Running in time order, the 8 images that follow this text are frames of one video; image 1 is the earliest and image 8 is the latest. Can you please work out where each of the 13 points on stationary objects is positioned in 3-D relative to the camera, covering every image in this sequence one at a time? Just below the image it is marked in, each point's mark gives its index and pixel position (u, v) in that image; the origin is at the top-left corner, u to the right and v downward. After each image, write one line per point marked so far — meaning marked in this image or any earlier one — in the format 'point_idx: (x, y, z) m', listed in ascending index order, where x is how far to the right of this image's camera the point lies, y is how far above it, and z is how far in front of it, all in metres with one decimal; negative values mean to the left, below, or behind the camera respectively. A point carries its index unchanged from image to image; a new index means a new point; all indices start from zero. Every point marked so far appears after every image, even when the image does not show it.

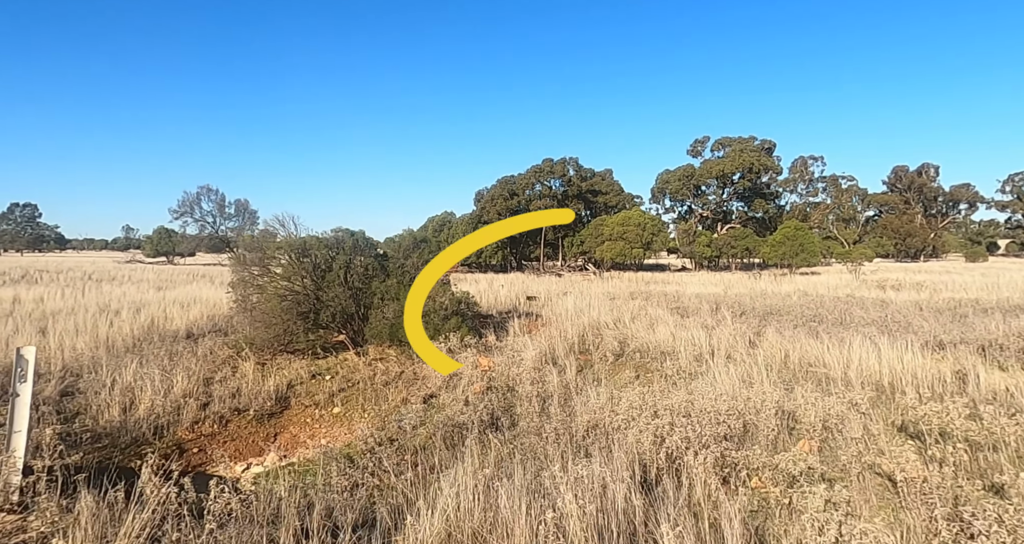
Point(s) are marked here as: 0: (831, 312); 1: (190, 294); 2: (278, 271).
0: (+5.5, -0.7, +10.5) m
1: (-10.3, -0.7, +19.4) m
2: (-3.3, 0.0, +8.9) m
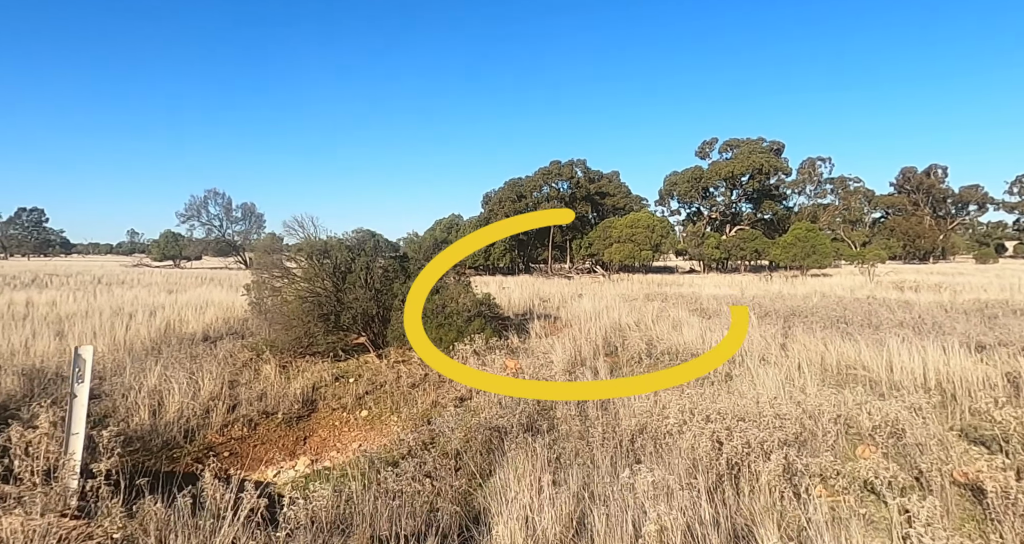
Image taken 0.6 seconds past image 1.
0: (+5.9, -0.7, +10.4) m
1: (-9.9, -0.8, +19.4) m
2: (-3.0, 0.0, +8.8) m
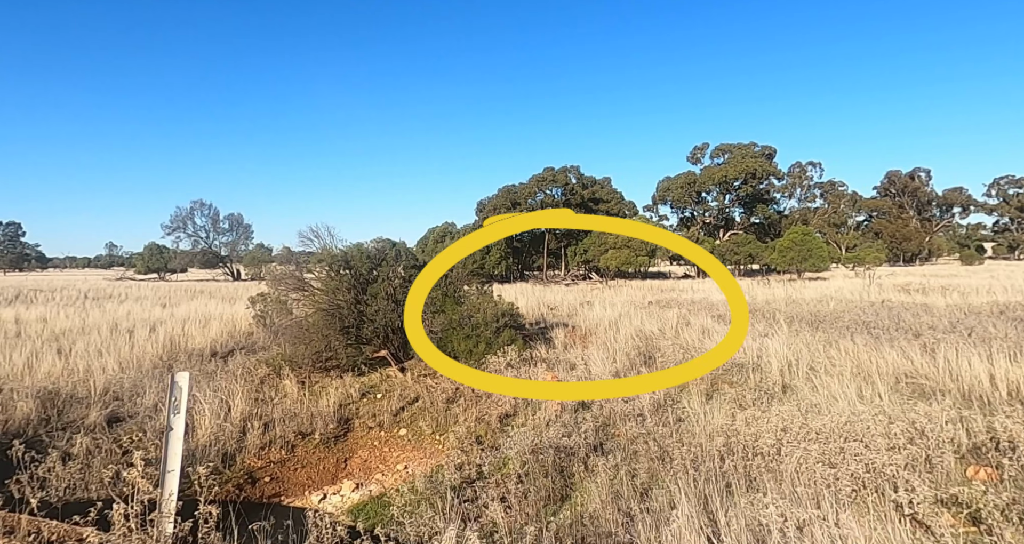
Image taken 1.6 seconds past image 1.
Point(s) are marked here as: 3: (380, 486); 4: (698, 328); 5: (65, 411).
0: (+6.2, -0.8, +10.2) m
1: (-9.7, -1.2, +18.9) m
2: (-2.6, -0.2, +8.5) m
3: (-1.1, -1.7, +4.8) m
4: (+2.9, -0.9, +9.6) m
5: (-4.3, -1.3, +5.9) m
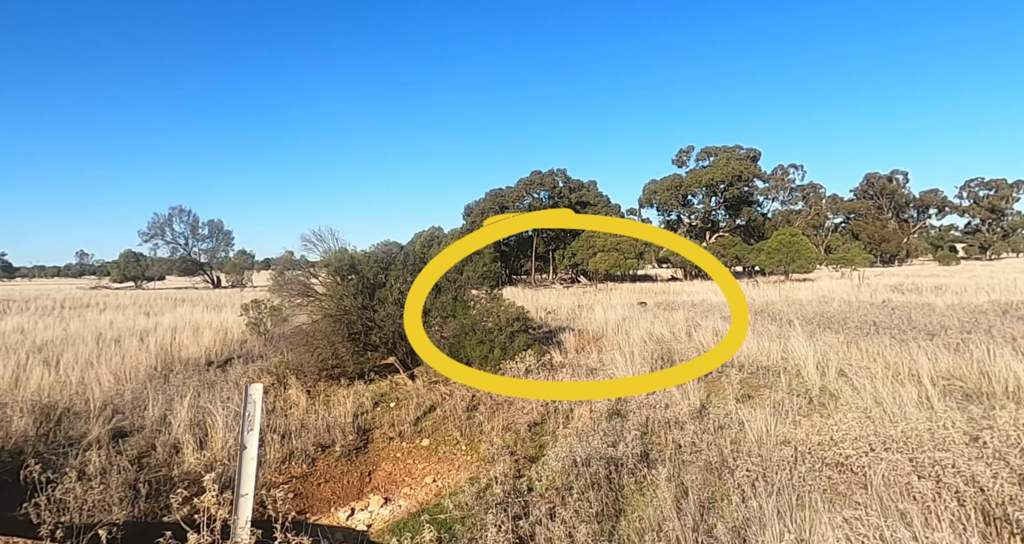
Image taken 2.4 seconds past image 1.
0: (+6.3, -0.7, +10.2) m
1: (-9.8, -1.4, +18.4) m
2: (-2.5, -0.2, +8.2) m
3: (-0.8, -1.7, +4.6) m
4: (+3.1, -0.9, +9.4) m
5: (-4.0, -1.4, +5.6) m
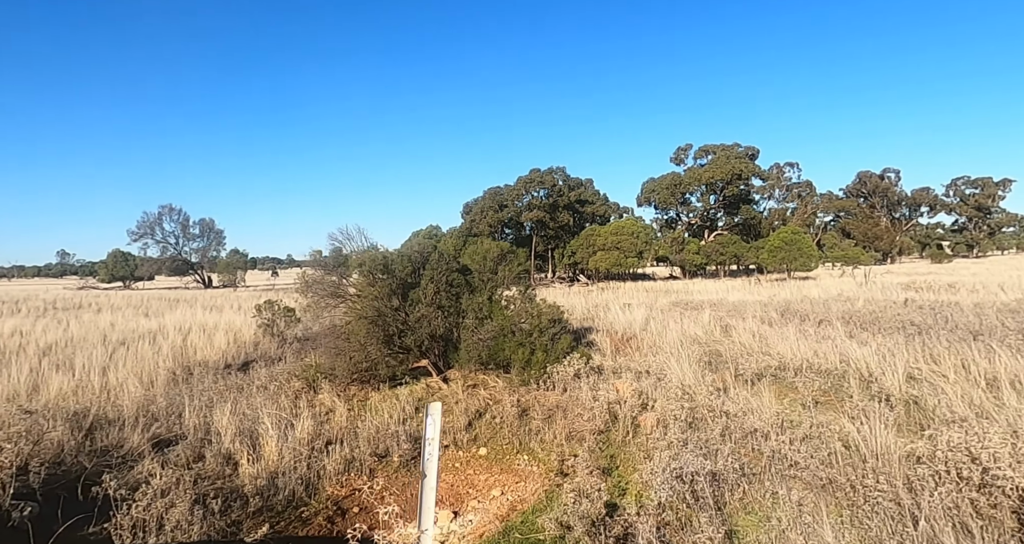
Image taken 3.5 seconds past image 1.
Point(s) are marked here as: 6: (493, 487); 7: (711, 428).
0: (+6.8, -0.7, +10.1) m
1: (-9.5, -1.4, +18.0) m
2: (-2.0, -0.2, +7.9) m
3: (-0.2, -1.7, +4.3) m
4: (+3.5, -0.9, +9.2) m
5: (-3.5, -1.4, +5.3) m
6: (-0.1, -1.7, +4.7) m
7: (+1.4, -1.1, +4.4) m
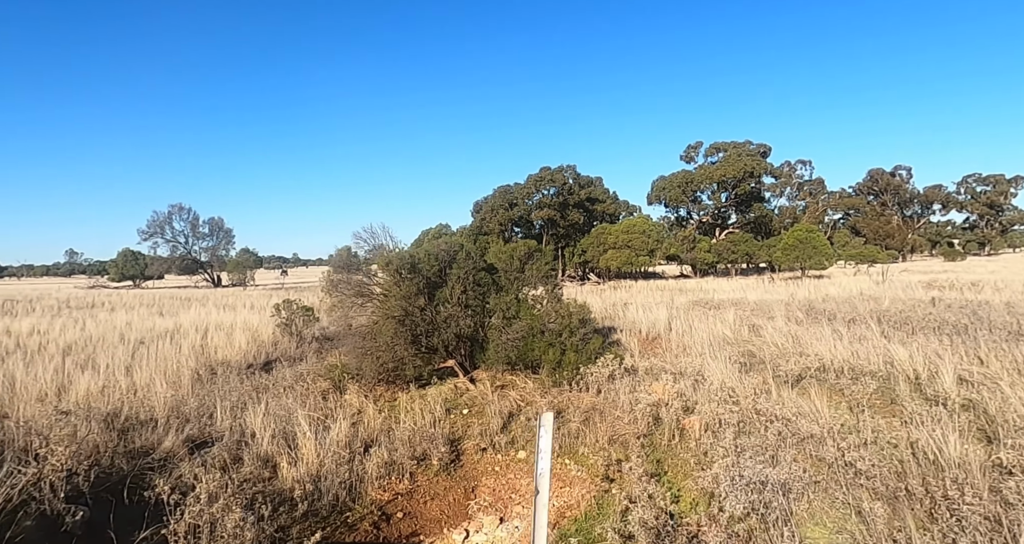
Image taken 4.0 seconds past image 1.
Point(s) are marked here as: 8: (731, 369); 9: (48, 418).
0: (+7.2, -0.7, +9.9) m
1: (-9.0, -1.4, +18.0) m
2: (-1.6, -0.2, +7.8) m
3: (+0.1, -1.7, +4.2) m
4: (+3.9, -0.9, +9.1) m
5: (-3.2, -1.4, +5.2) m
6: (+0.2, -1.7, +4.6) m
7: (+1.8, -1.1, +4.3) m
8: (+2.3, -1.1, +6.5) m
9: (-3.8, -1.2, +5.0) m
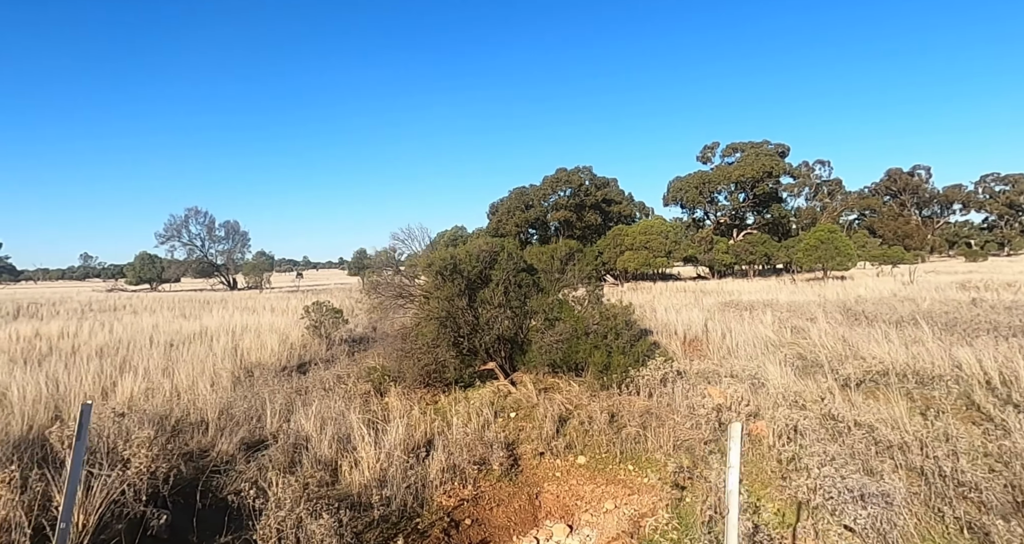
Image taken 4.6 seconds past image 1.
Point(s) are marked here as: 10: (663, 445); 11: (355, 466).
0: (+7.7, -0.7, +9.6) m
1: (-8.3, -1.5, +18.0) m
2: (-1.1, -0.3, +7.7) m
3: (+0.6, -1.7, +4.1) m
4: (+4.5, -0.9, +8.9) m
5: (-2.7, -1.4, +5.1) m
6: (+0.7, -1.7, +4.5) m
7: (+2.3, -1.1, +4.1) m
8: (+2.8, -1.1, +6.3) m
9: (-3.3, -1.2, +4.9) m
10: (+1.2, -1.4, +5.0) m
11: (-1.2, -1.5, +4.6) m
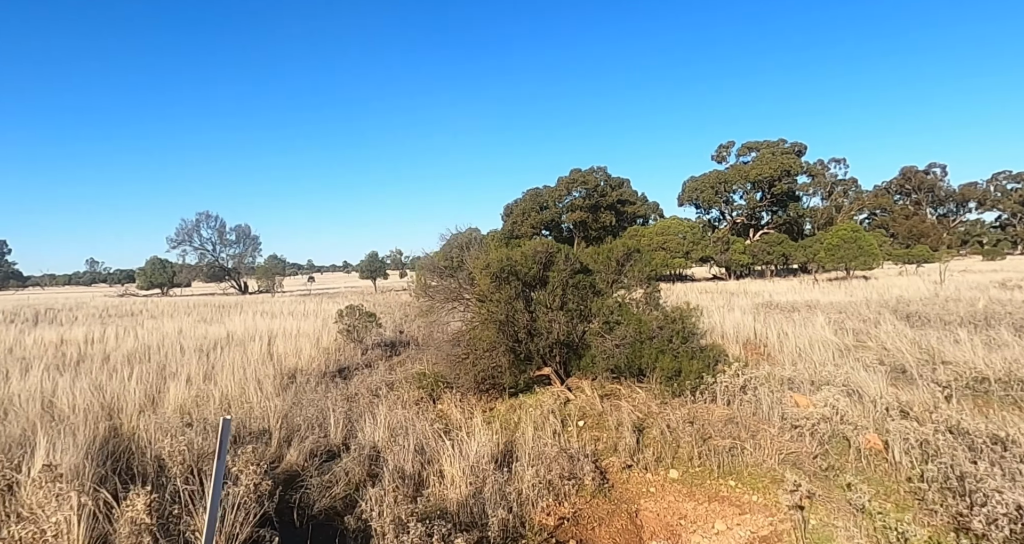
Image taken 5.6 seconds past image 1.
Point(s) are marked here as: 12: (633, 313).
0: (+8.5, -0.7, +9.2) m
1: (-7.5, -1.6, +17.8) m
2: (-0.4, -0.3, +7.4) m
3: (+1.3, -1.7, +3.8) m
4: (+5.2, -0.9, +8.5) m
5: (-2.0, -1.4, +4.8) m
6: (+1.4, -1.7, +4.2) m
7: (+2.9, -1.1, +3.8) m
8: (+3.5, -1.1, +6.0) m
9: (-2.6, -1.2, +4.7) m
10: (+1.9, -1.4, +4.7) m
11: (-0.5, -1.5, +4.3) m
12: (+1.5, -0.5, +7.7) m
